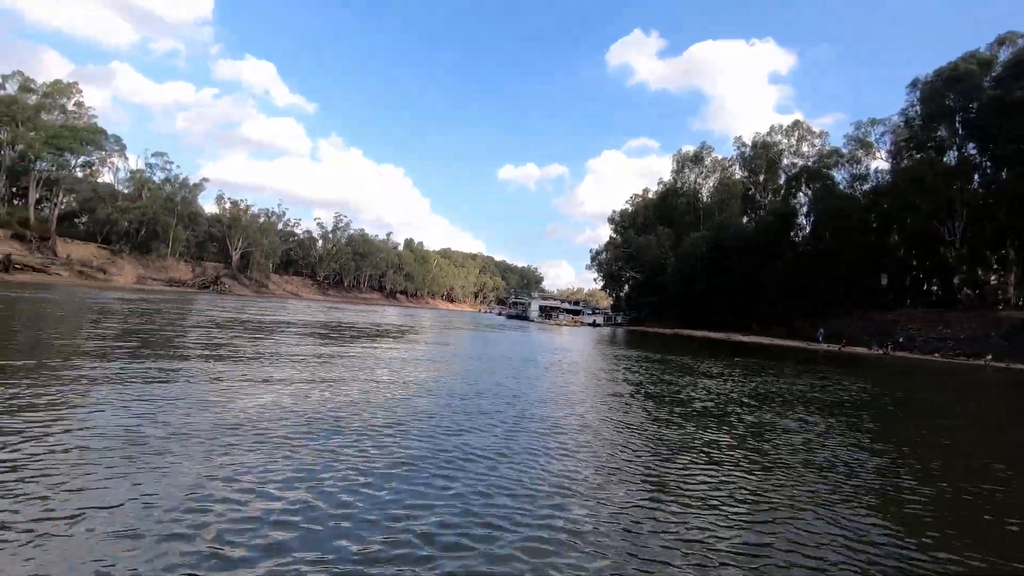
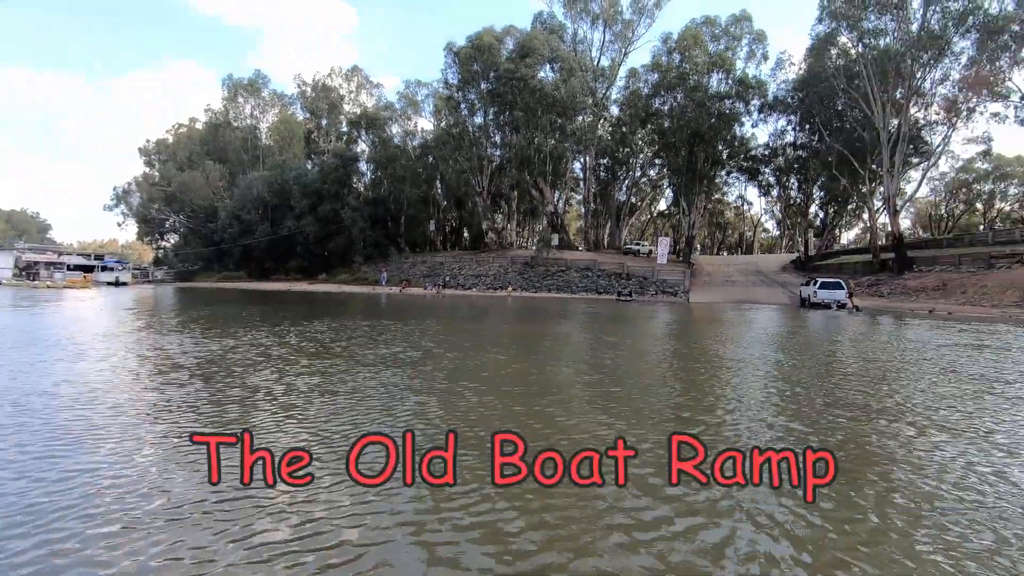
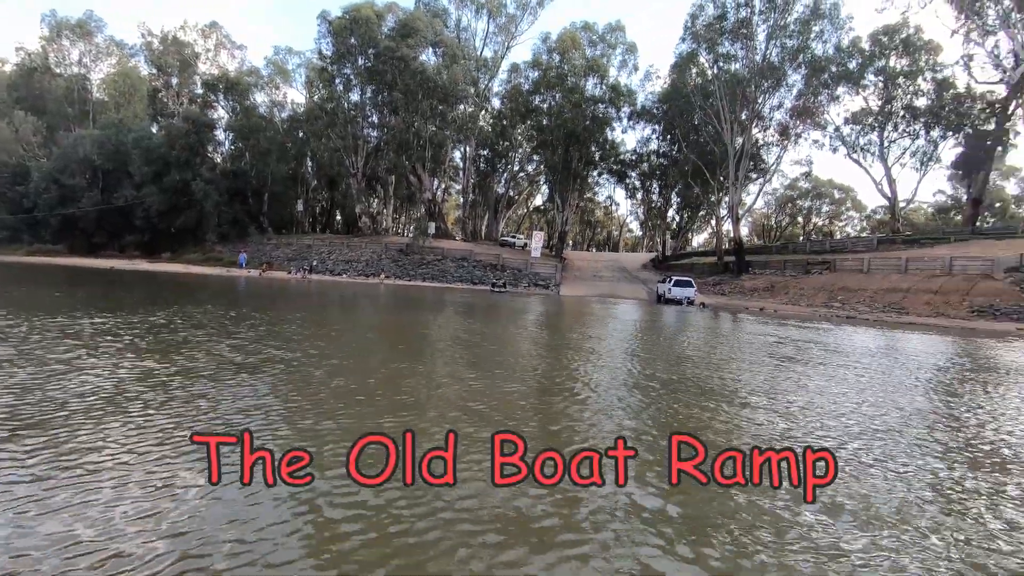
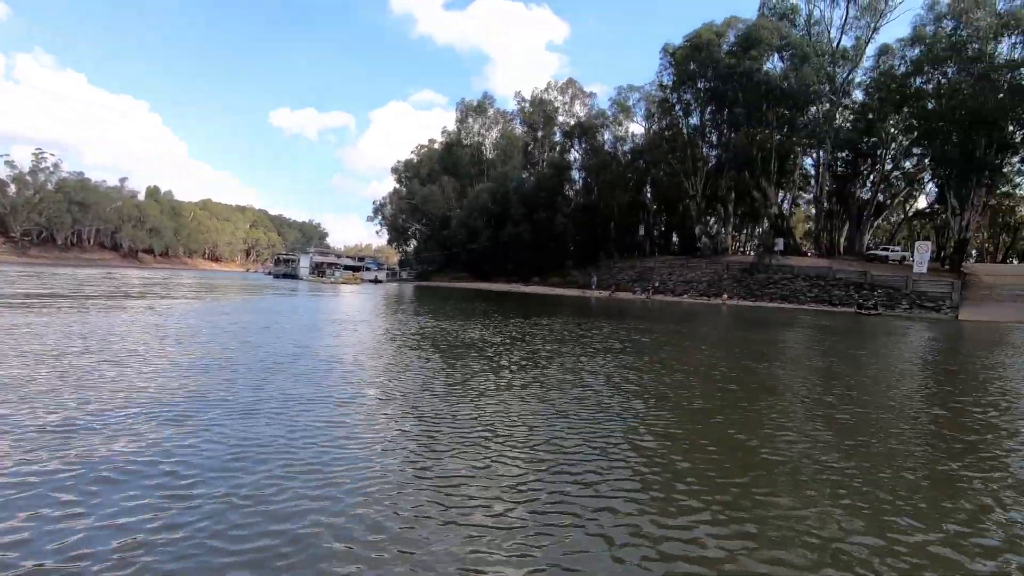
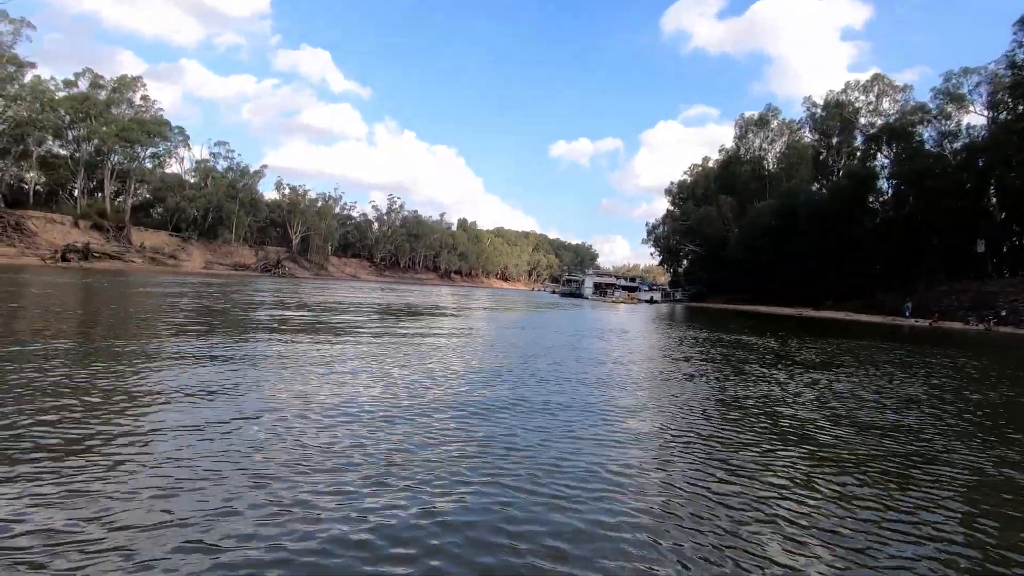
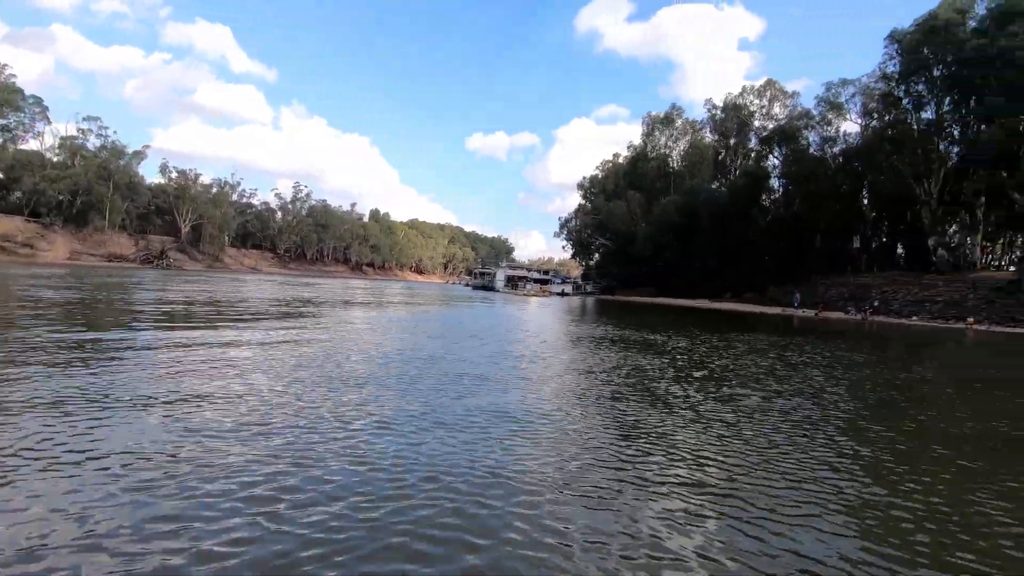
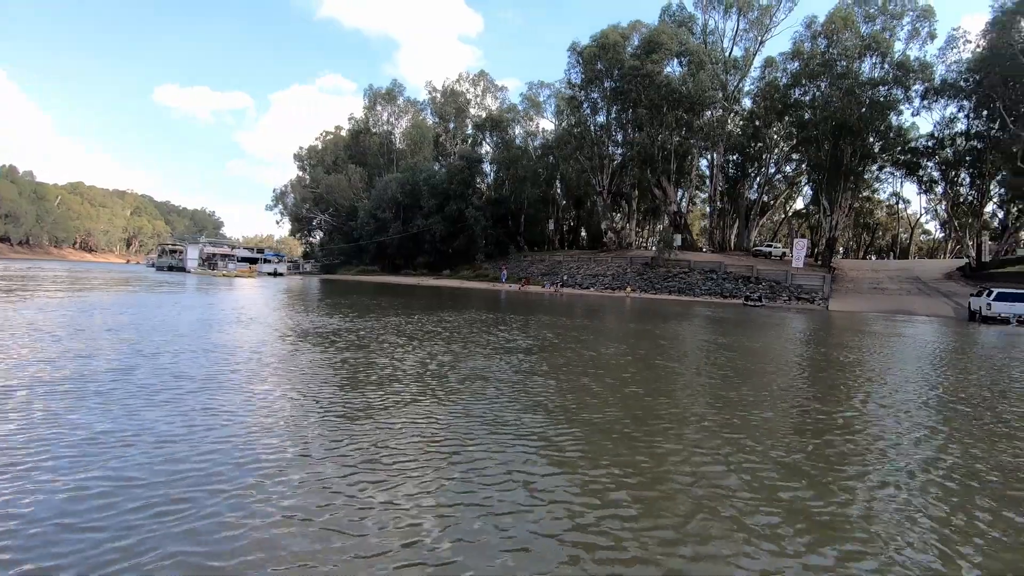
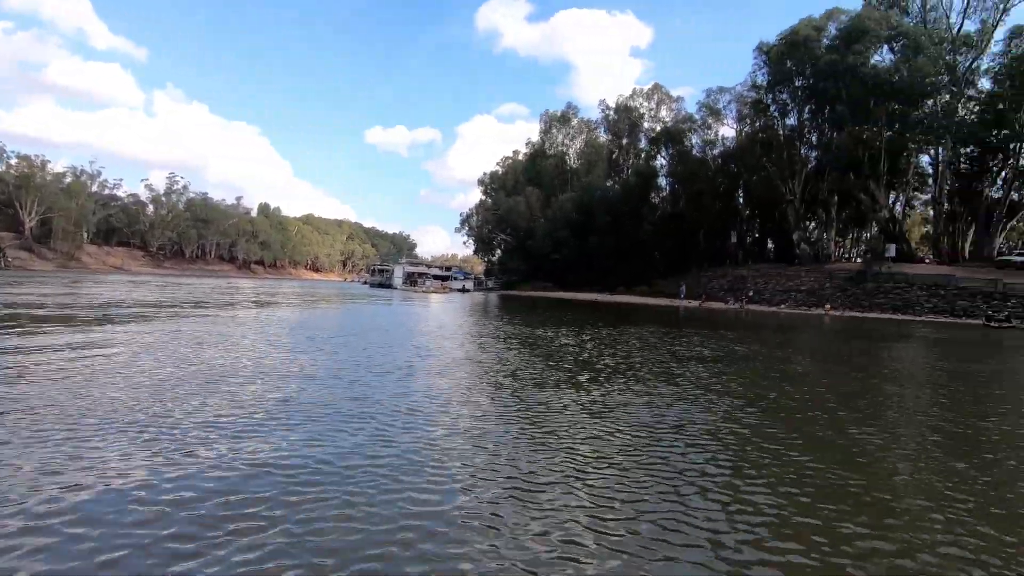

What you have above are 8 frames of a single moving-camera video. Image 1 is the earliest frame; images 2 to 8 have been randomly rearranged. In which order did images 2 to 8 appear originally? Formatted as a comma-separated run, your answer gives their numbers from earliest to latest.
5, 6, 8, 4, 7, 2, 3
